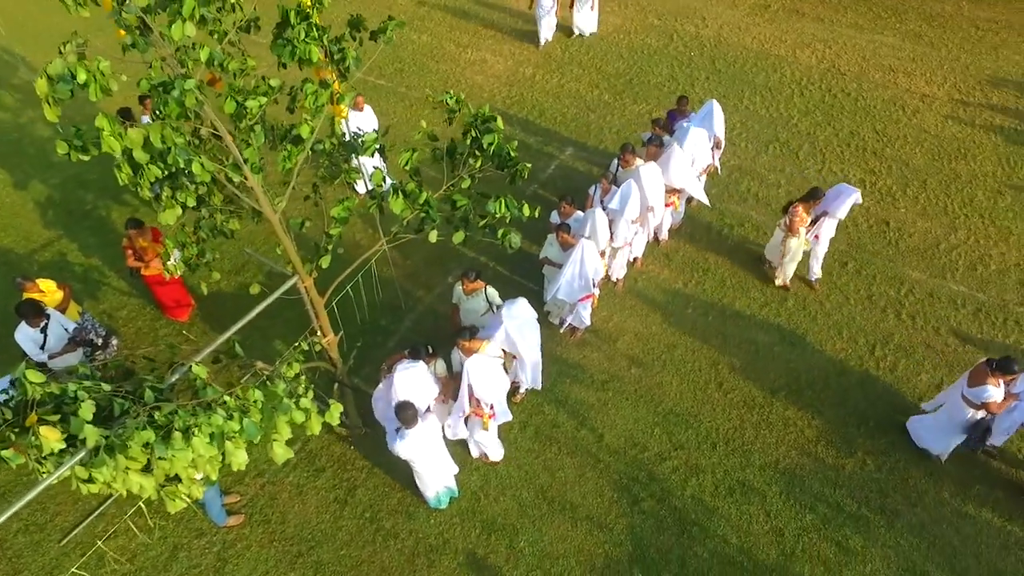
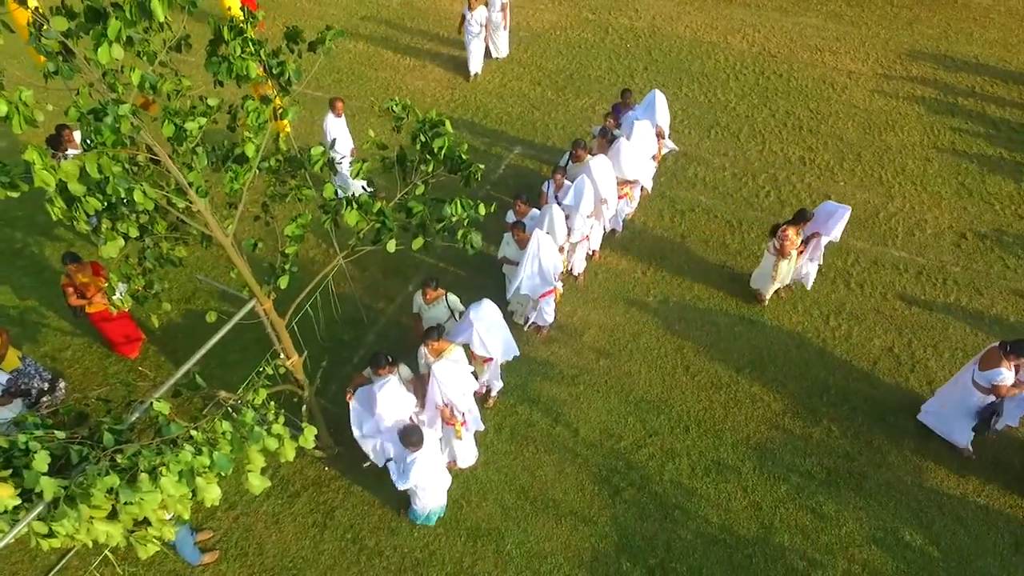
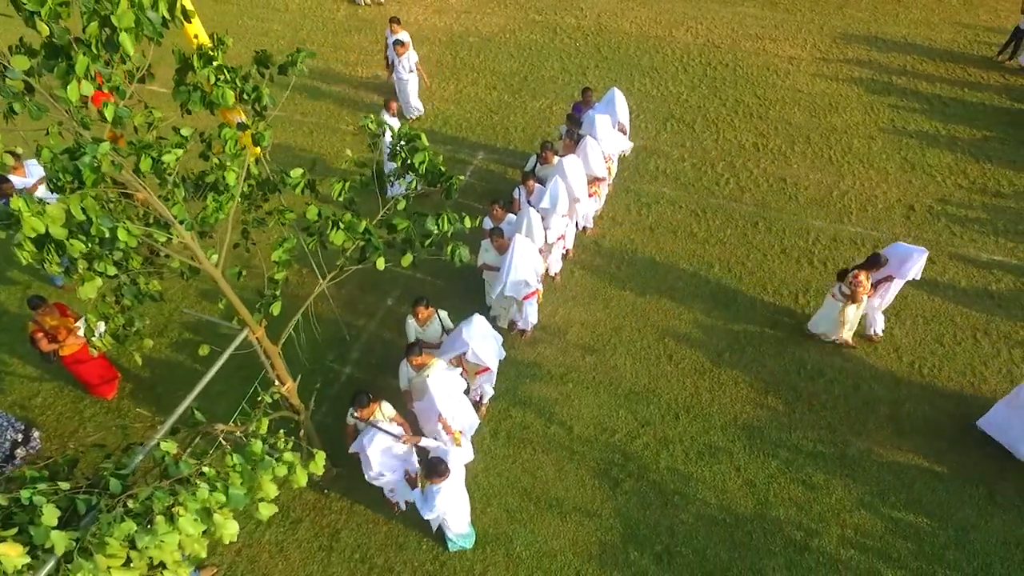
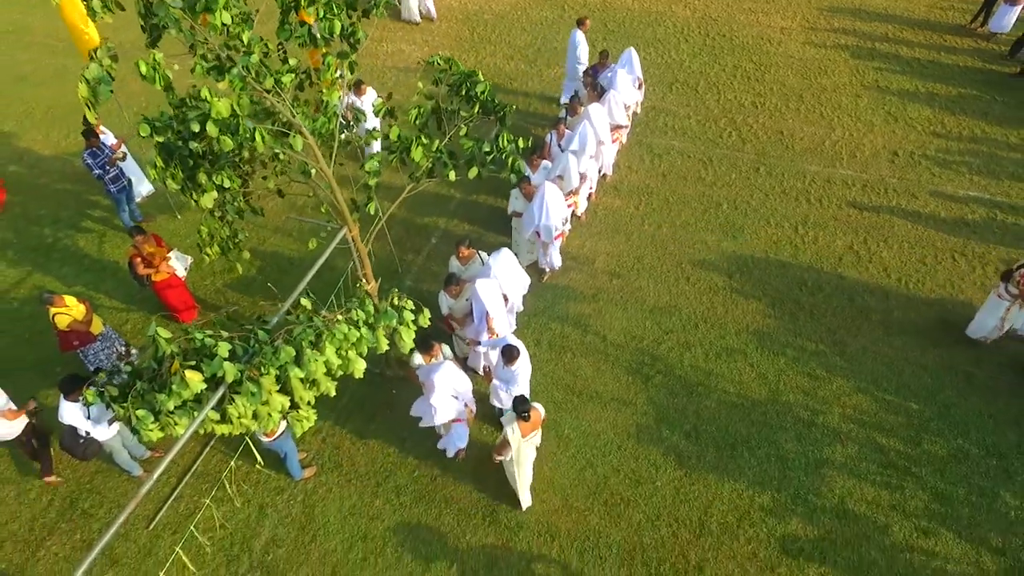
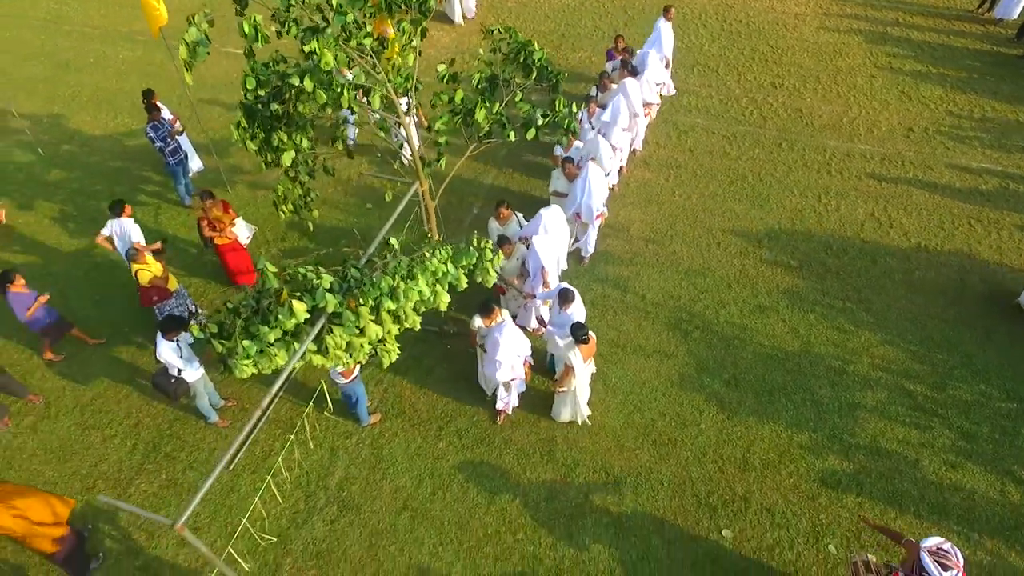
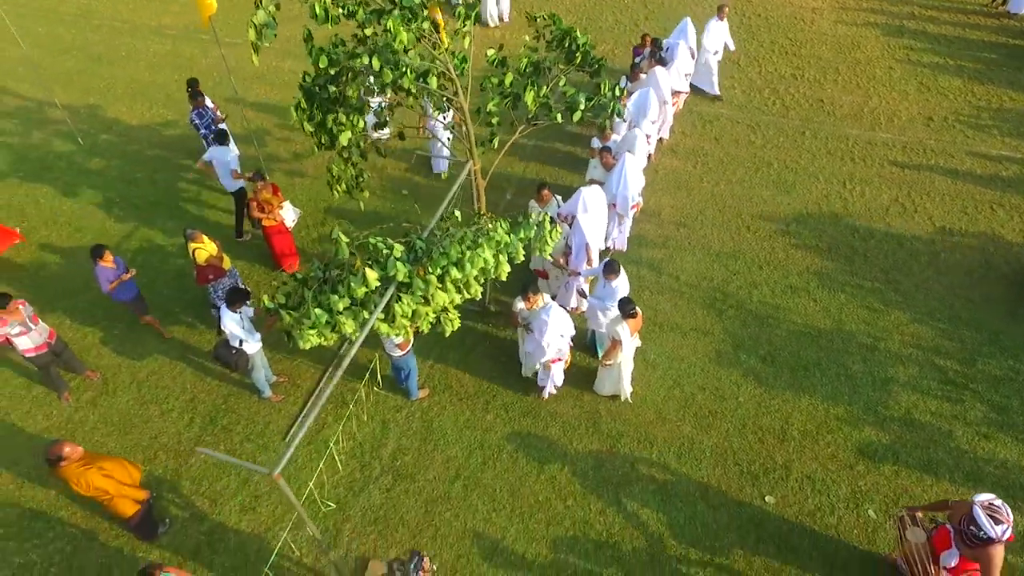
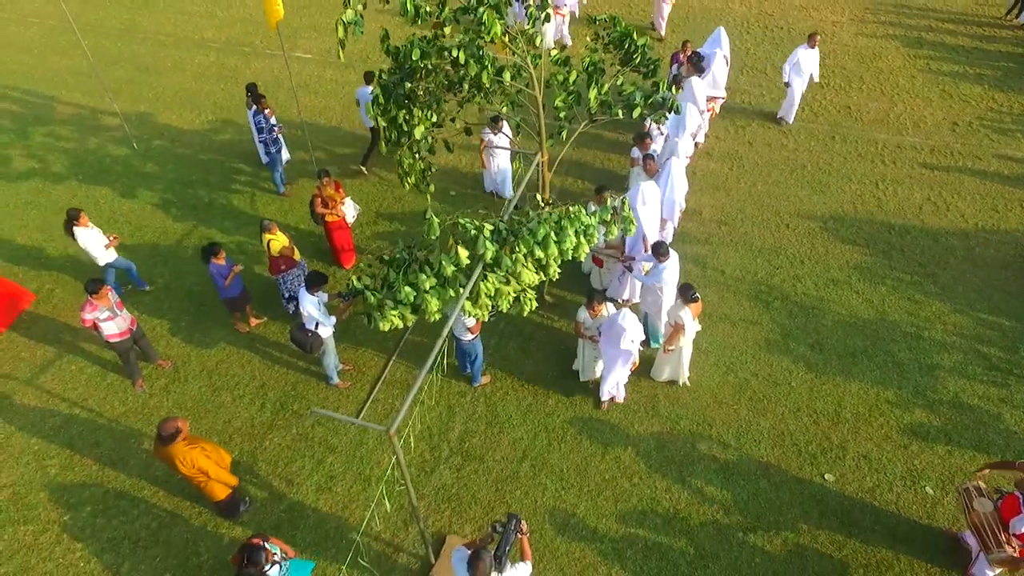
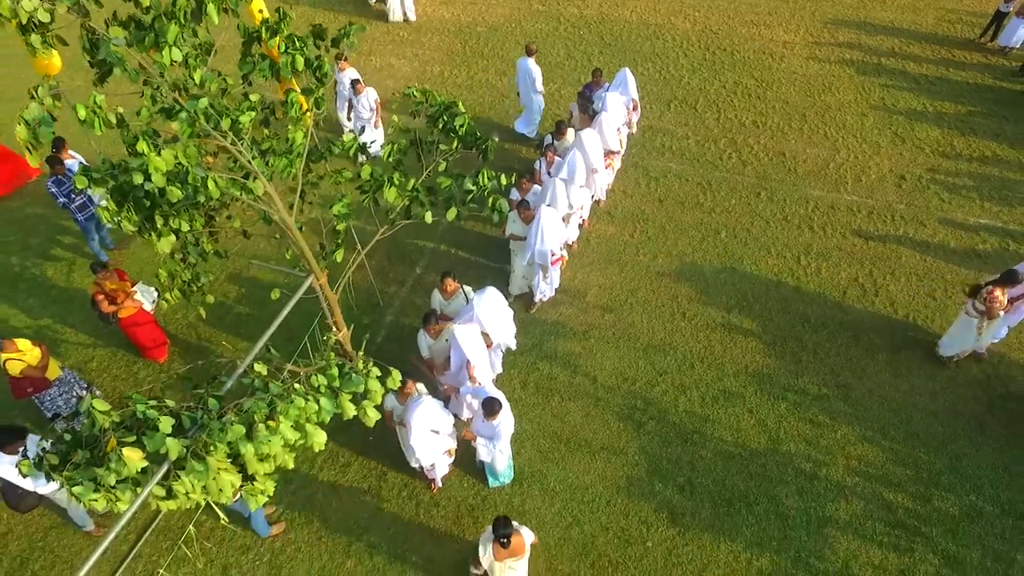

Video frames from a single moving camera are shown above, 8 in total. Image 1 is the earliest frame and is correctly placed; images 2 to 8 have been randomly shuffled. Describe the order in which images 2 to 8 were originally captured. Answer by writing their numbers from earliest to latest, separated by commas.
2, 3, 8, 4, 5, 6, 7
